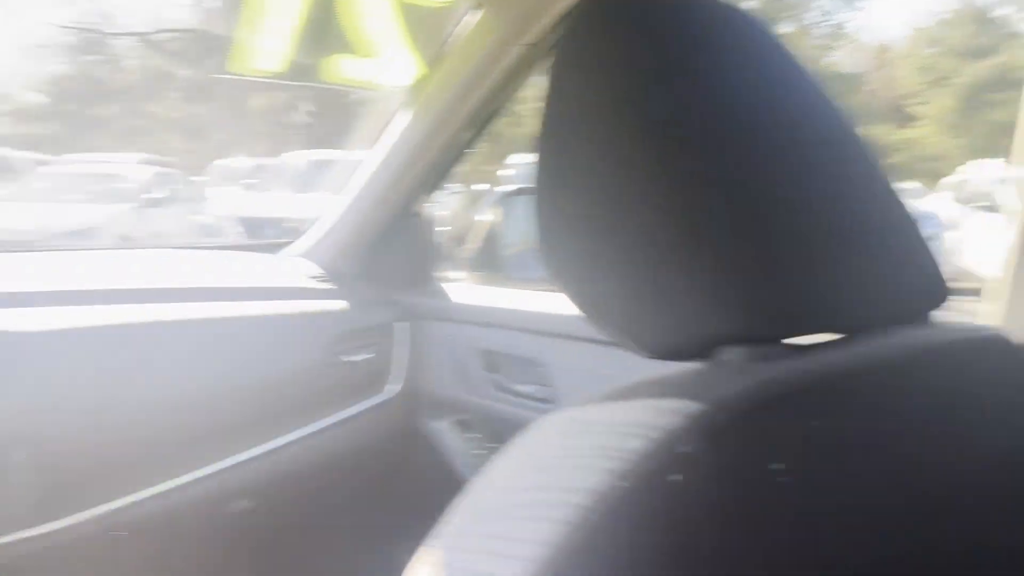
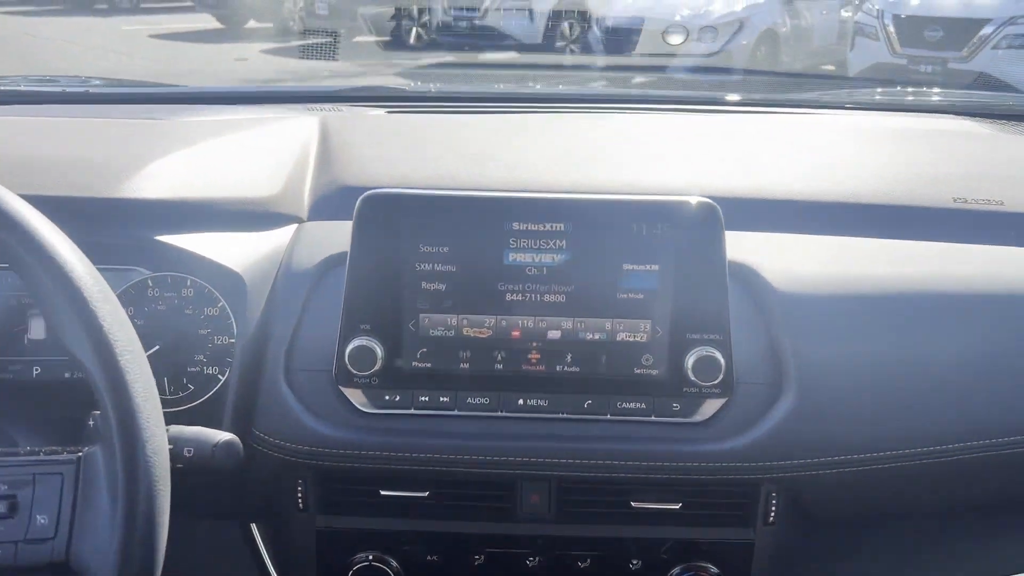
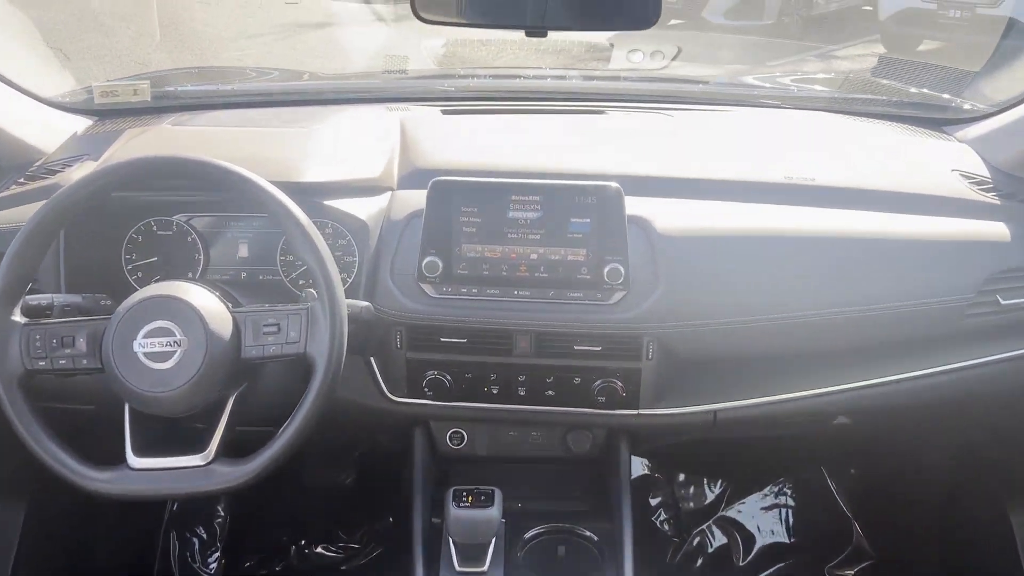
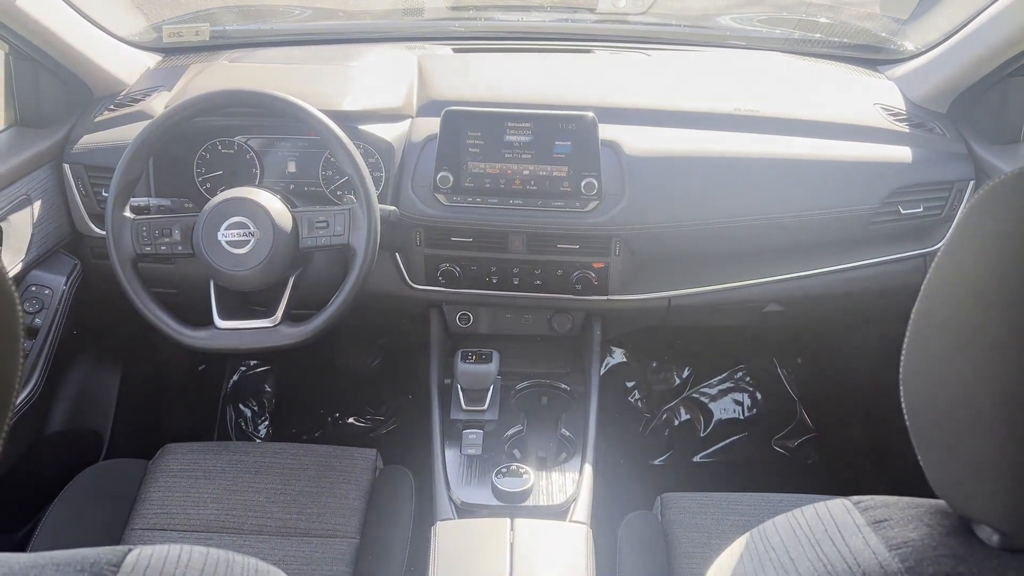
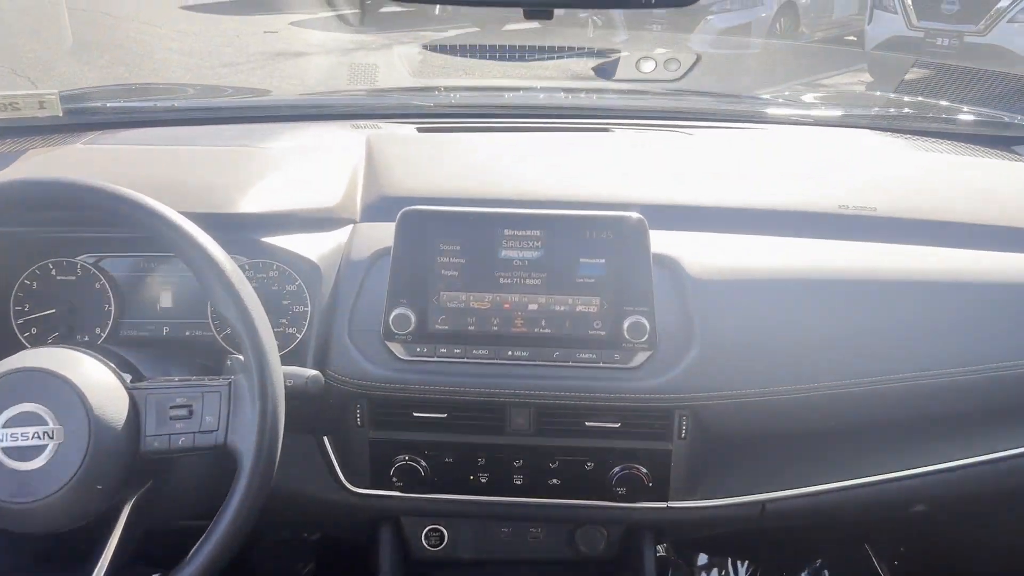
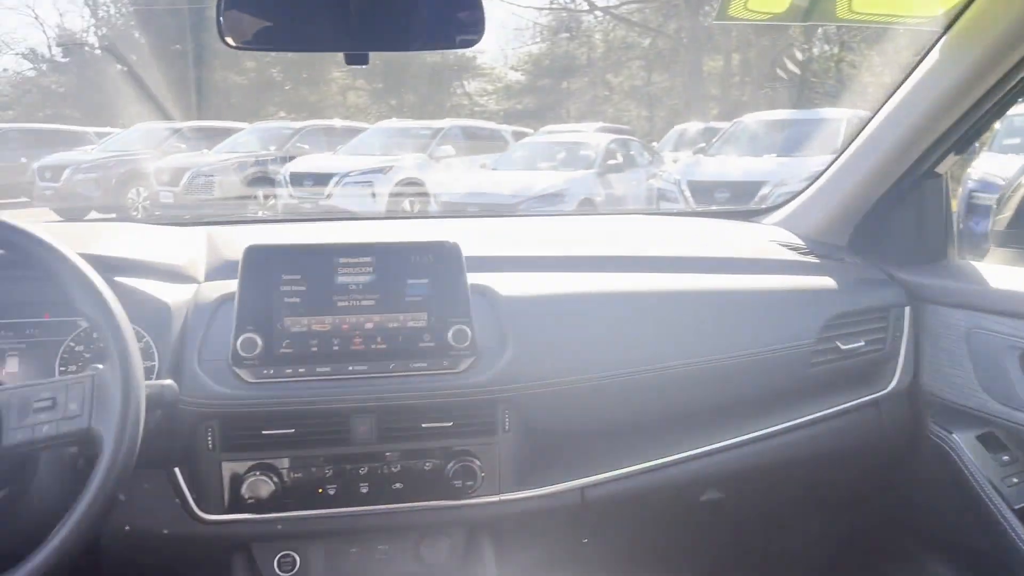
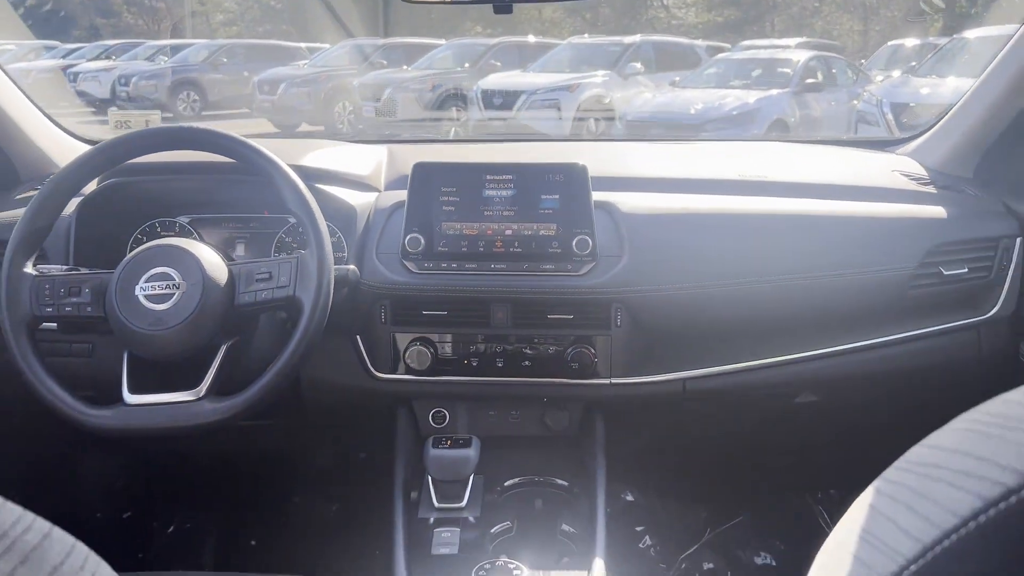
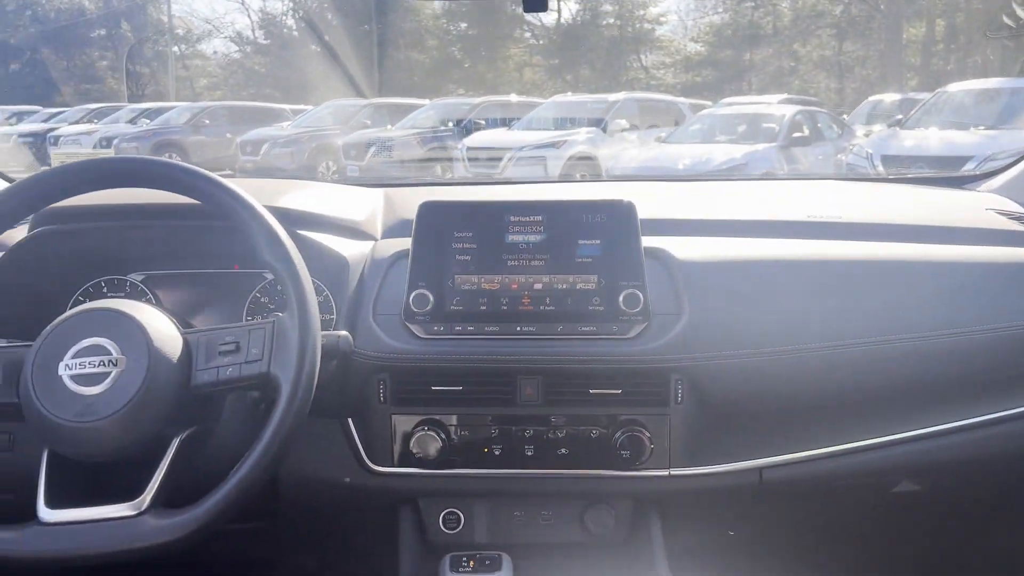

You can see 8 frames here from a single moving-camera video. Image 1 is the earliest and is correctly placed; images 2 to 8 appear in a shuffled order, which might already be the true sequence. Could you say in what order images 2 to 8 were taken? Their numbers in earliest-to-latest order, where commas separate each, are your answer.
6, 8, 7, 4, 3, 5, 2
